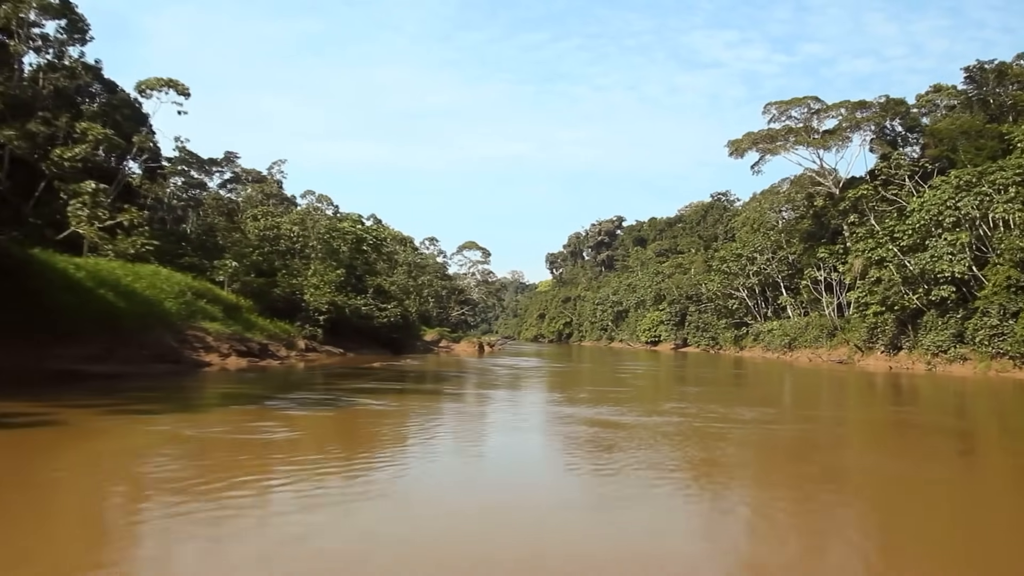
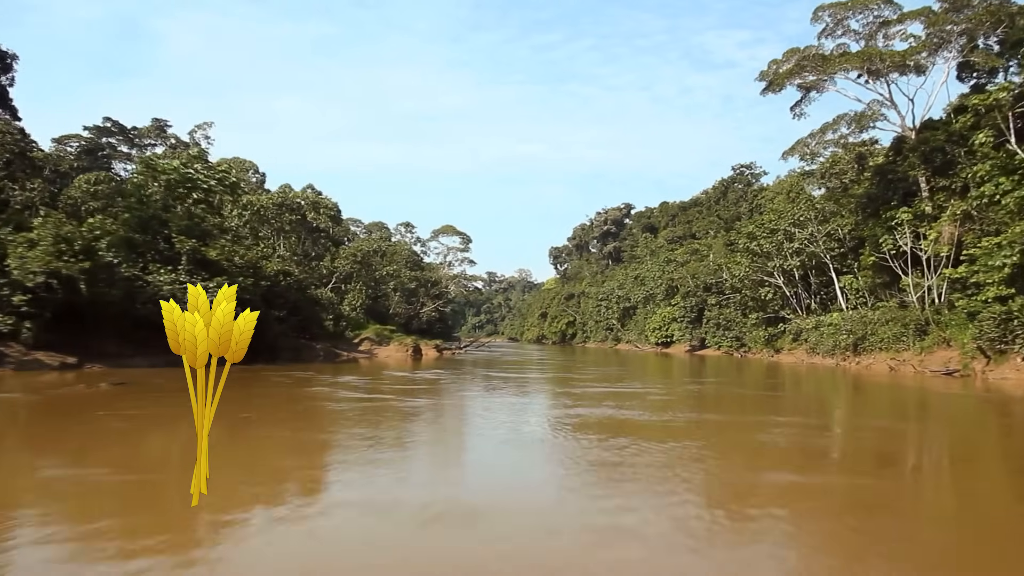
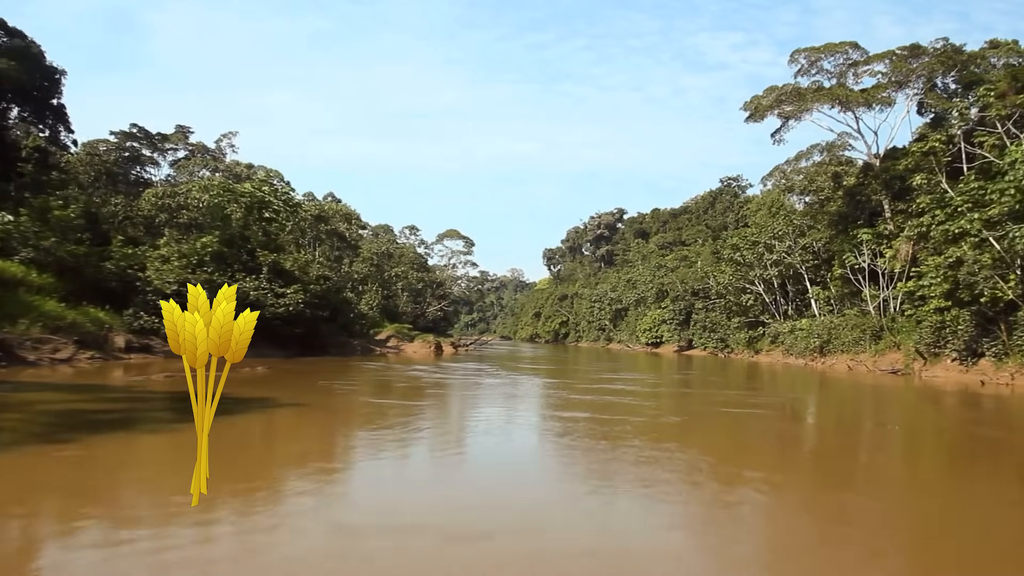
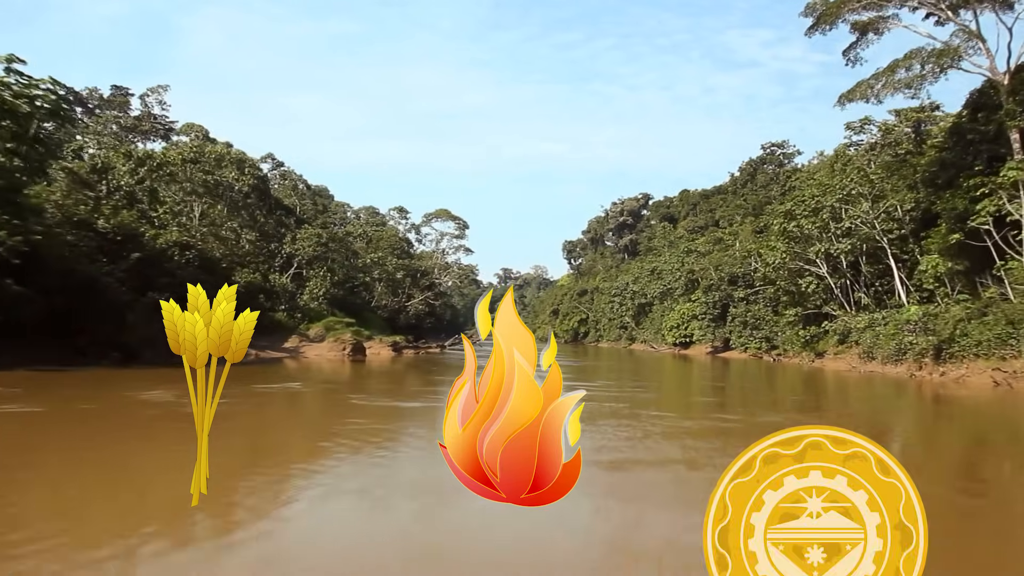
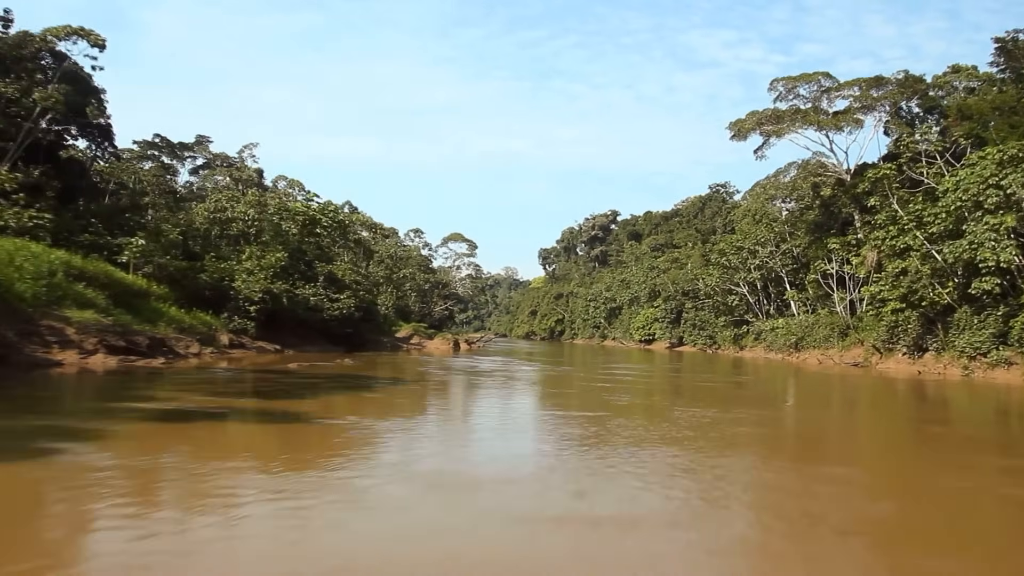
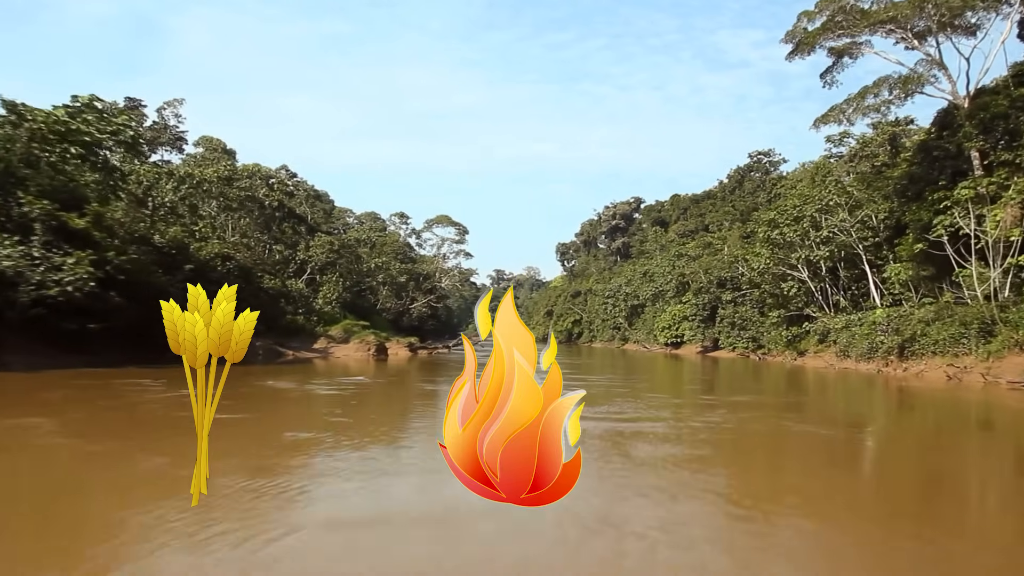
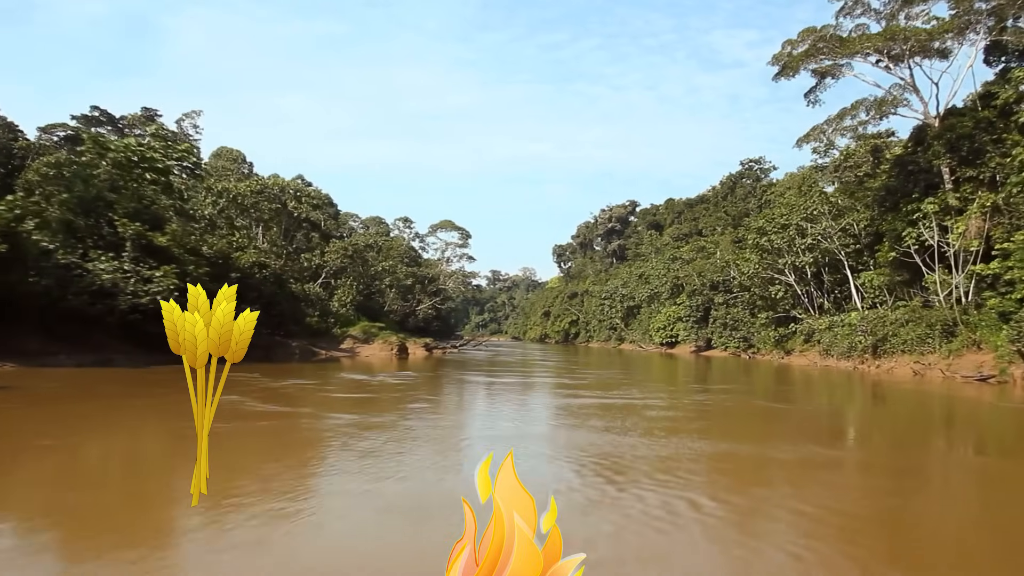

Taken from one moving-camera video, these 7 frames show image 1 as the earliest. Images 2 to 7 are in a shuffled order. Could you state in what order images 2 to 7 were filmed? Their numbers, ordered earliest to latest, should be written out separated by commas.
5, 3, 2, 7, 6, 4
